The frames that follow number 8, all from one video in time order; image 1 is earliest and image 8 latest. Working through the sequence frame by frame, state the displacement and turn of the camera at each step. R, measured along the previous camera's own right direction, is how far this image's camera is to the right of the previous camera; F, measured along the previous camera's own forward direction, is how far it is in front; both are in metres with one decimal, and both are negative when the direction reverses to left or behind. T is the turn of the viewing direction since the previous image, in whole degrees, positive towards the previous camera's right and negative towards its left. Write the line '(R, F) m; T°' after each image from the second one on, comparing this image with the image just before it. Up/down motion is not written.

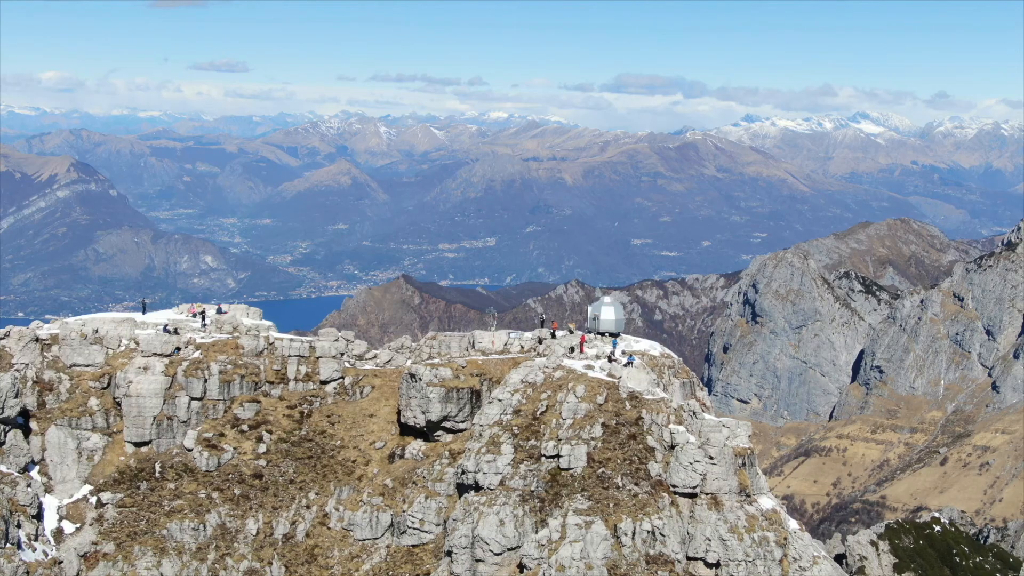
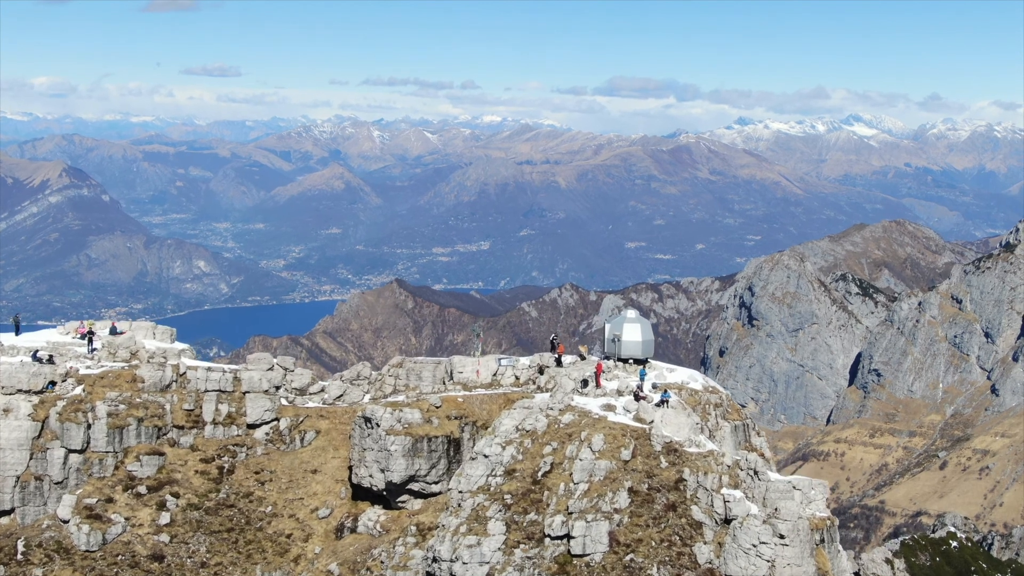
(0.0, +2.6) m; 0°
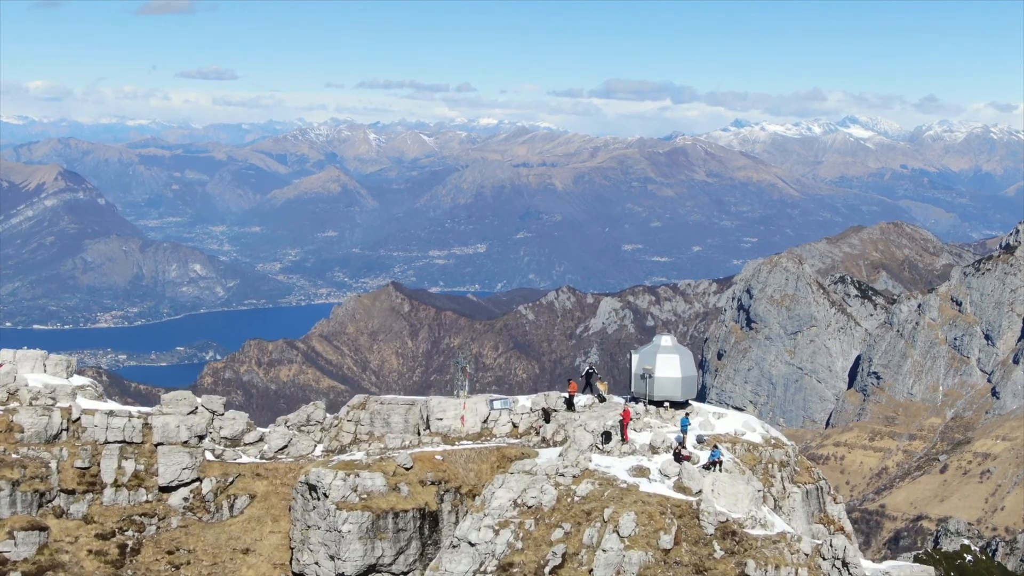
(0.0, +1.8) m; 0°
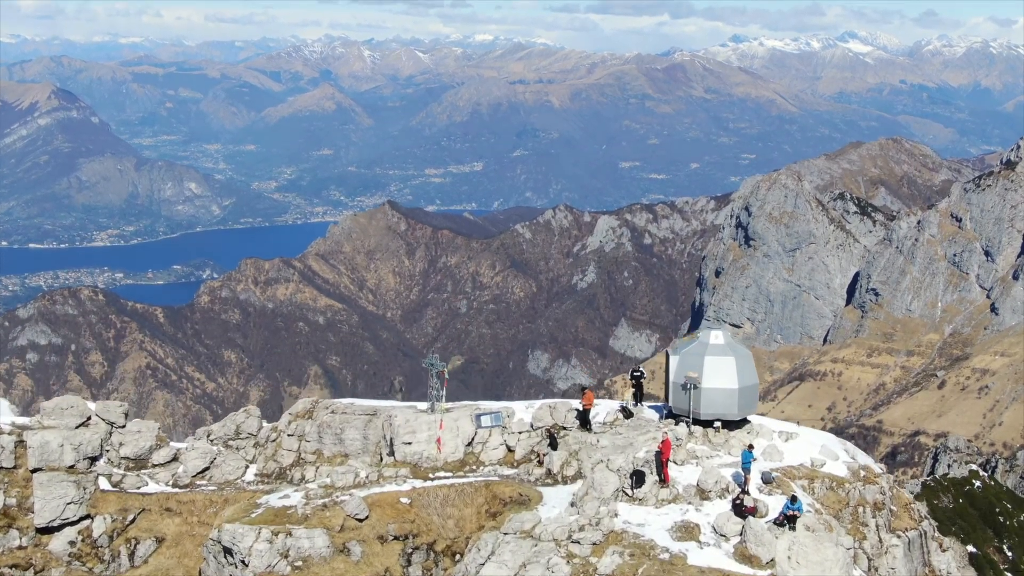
(-0.5, +1.6) m; 0°
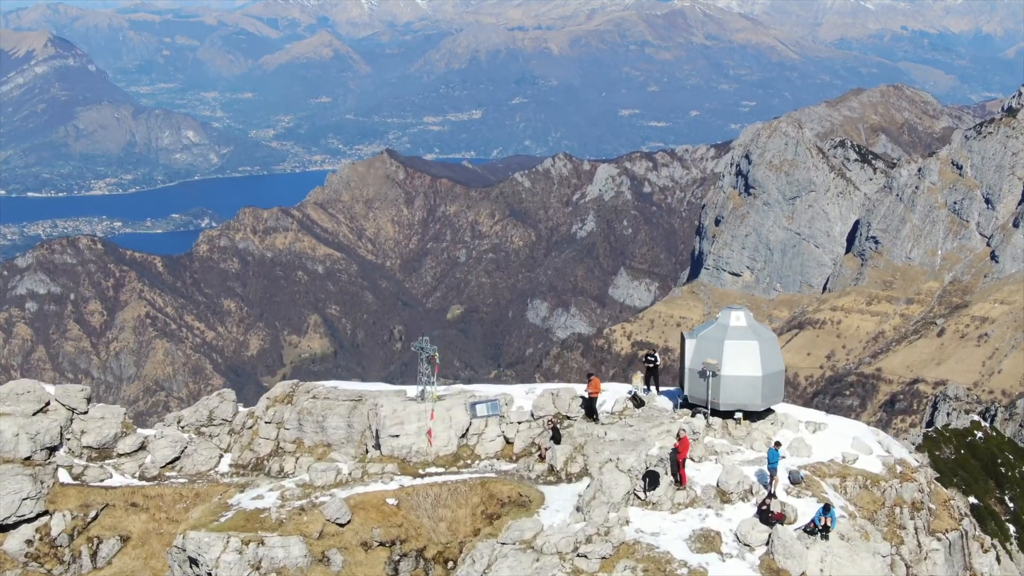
(-0.3, +0.2) m; 0°
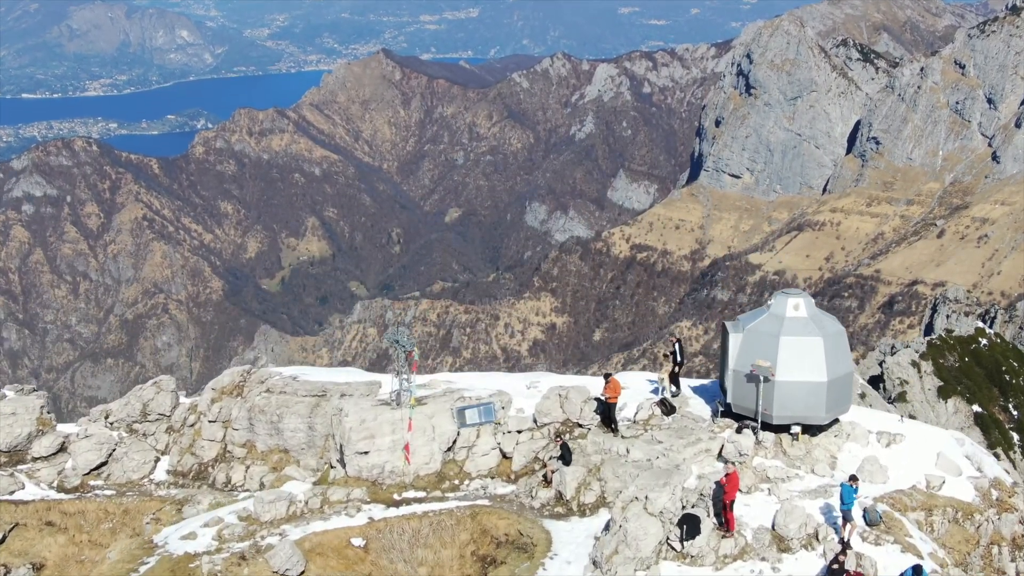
(-0.8, -0.1) m; 0°
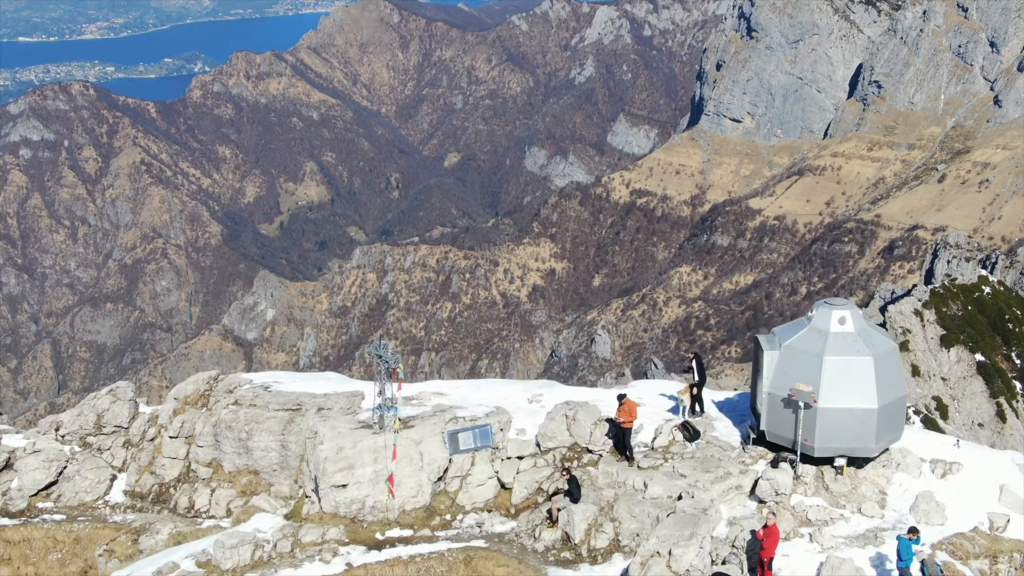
(-0.6, -0.4) m; 0°
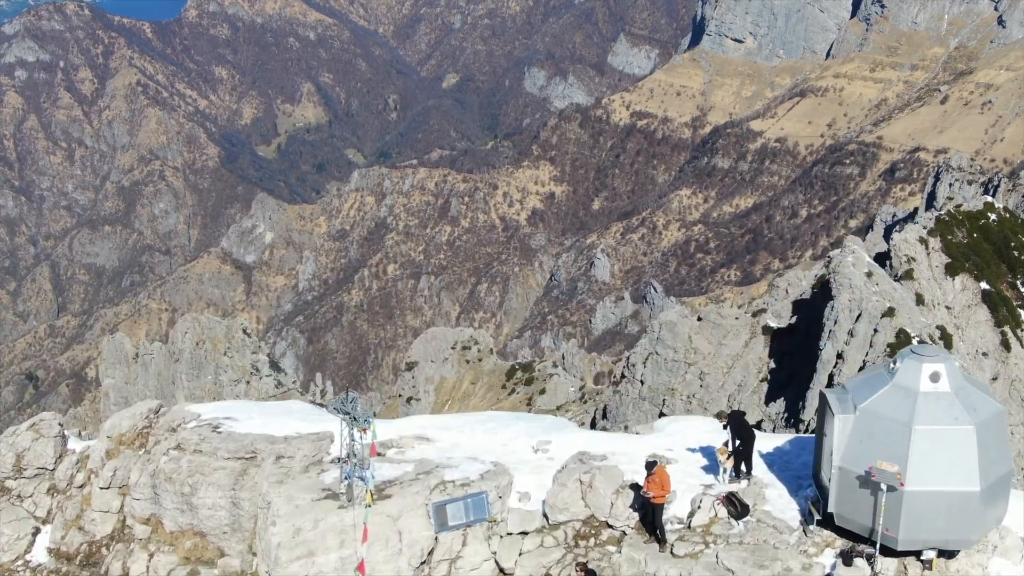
(-0.6, -0.7) m; 0°
